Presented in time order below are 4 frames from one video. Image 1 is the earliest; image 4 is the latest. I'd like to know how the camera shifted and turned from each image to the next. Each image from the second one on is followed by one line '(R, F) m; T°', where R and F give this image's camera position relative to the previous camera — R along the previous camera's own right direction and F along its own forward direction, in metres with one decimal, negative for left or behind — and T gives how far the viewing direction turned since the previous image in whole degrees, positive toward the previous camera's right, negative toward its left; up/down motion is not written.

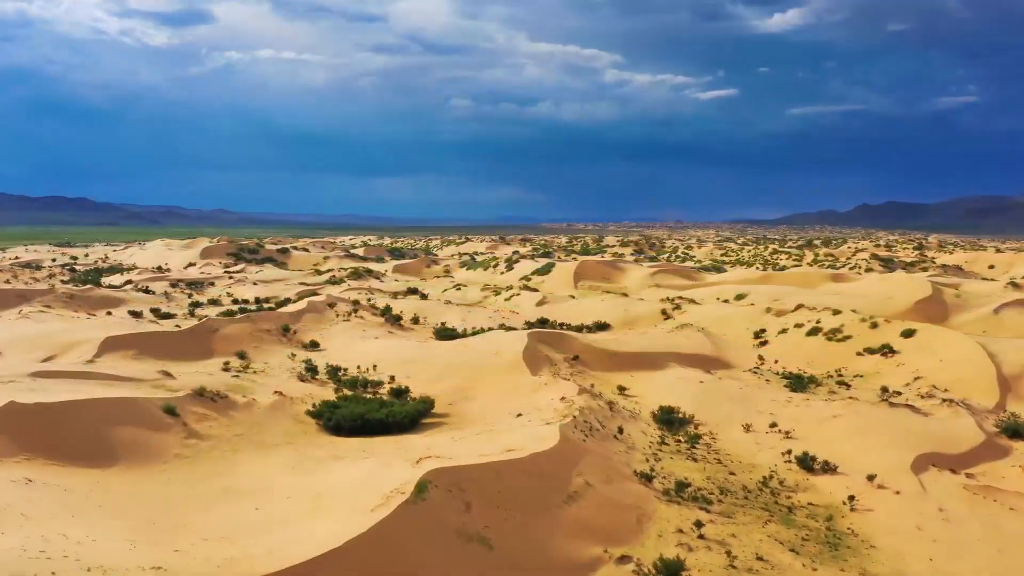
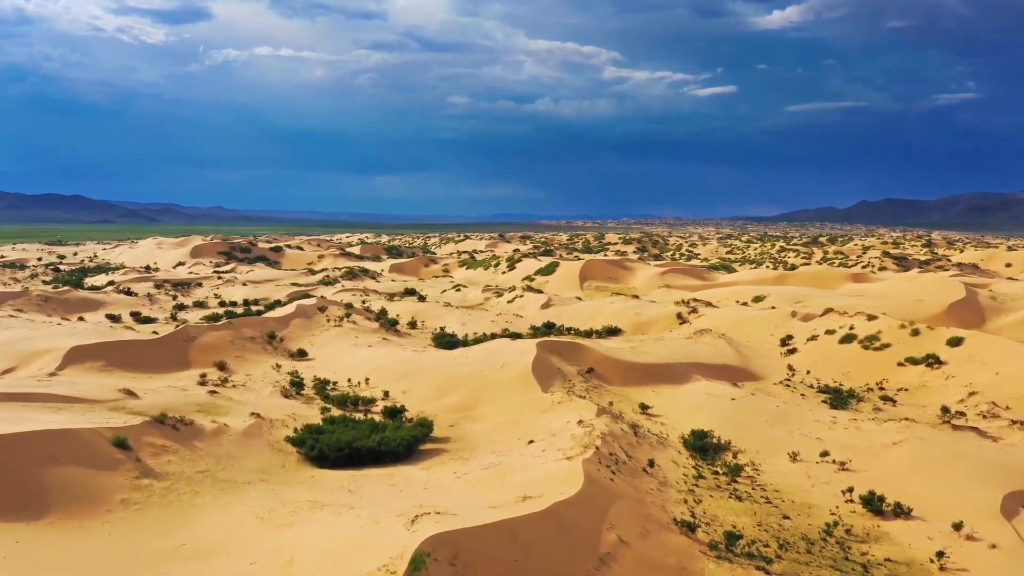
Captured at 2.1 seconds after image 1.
(-0.2, +1.8) m; 0°
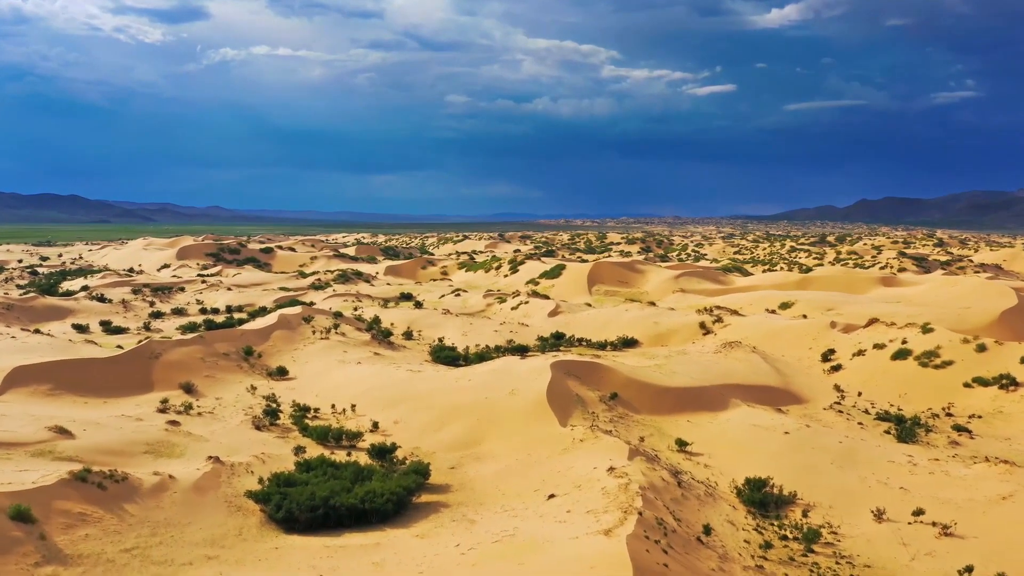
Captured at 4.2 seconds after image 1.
(-0.2, +2.4) m; 0°
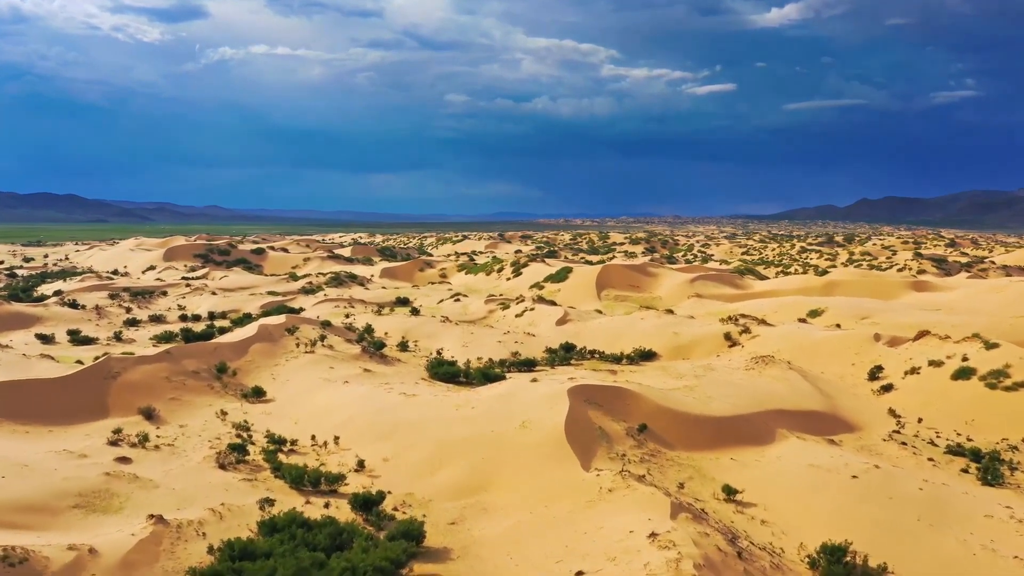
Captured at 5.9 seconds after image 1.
(-0.2, +2.1) m; 0°
